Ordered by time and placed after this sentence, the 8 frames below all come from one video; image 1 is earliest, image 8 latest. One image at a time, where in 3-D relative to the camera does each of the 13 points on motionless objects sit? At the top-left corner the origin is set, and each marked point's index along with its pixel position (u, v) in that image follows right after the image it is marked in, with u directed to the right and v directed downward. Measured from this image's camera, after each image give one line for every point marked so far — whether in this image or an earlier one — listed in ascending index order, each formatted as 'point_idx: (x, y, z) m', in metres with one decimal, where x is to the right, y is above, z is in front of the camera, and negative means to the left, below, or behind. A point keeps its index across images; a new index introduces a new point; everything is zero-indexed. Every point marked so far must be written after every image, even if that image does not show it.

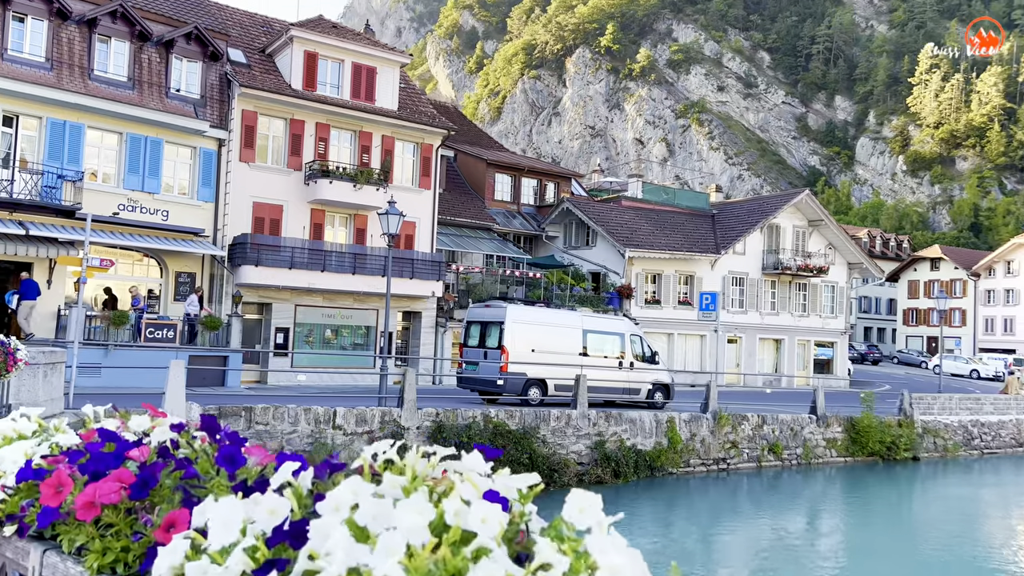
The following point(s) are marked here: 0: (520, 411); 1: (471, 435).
0: (+0.2, -2.8, +19.1) m
1: (-0.9, -3.2, +18.1) m
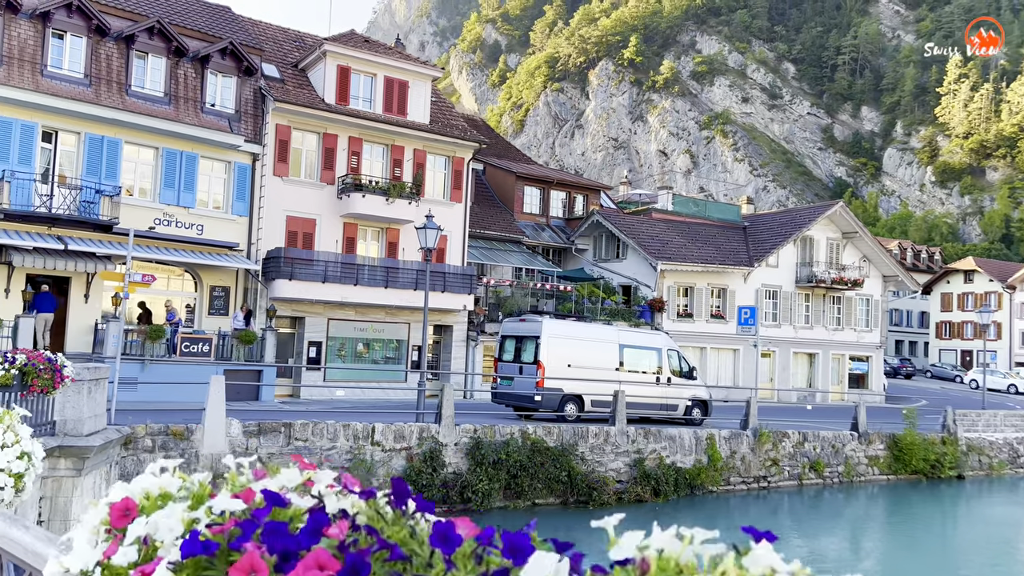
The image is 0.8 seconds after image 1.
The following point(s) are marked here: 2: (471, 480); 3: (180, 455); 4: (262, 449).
0: (+1.0, -3.2, +18.8) m
1: (-0.1, -3.5, +17.8) m
2: (-0.8, -4.0, +17.3) m
3: (-5.8, -2.9, +14.5) m
4: (-4.6, -3.0, +15.5) m
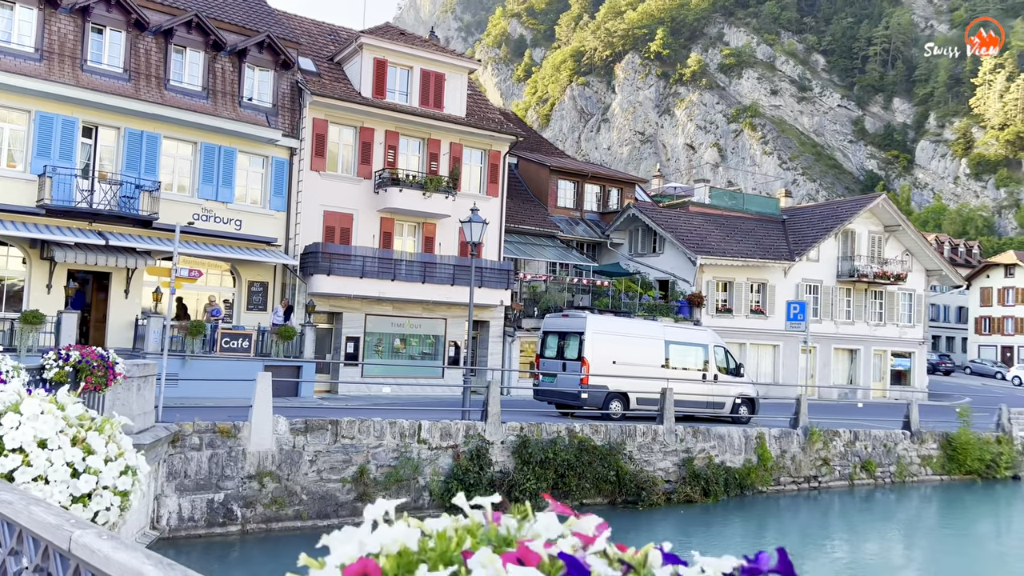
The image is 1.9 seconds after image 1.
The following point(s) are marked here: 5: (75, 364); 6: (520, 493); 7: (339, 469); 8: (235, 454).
0: (+2.1, -3.0, +18.4) m
1: (+0.9, -3.4, +17.4) m
2: (+0.1, -3.9, +16.9) m
3: (-4.9, -2.8, +14.2) m
4: (-3.7, -2.9, +15.2) m
5: (-5.2, -0.9, +9.8) m
6: (+0.2, -4.1, +16.8) m
7: (-3.2, -3.3, +15.4) m
8: (-4.8, -2.8, +14.3) m
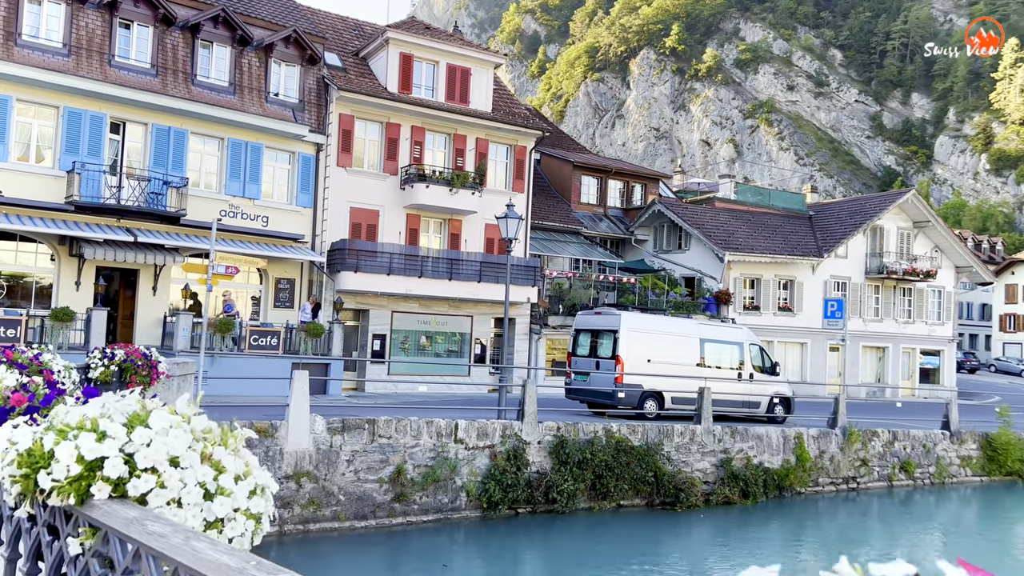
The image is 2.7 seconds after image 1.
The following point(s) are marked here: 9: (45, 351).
0: (+2.8, -3.0, +18.0) m
1: (+1.7, -3.4, +17.1) m
2: (+0.9, -3.8, +16.6) m
3: (-4.2, -2.8, +14.0) m
4: (-3.0, -2.8, +14.9) m
5: (-4.5, -0.9, +9.6) m
6: (+0.9, -4.1, +16.5) m
7: (-2.5, -3.3, +15.2) m
8: (-4.0, -2.8, +14.1) m
9: (-4.3, -0.6, +7.7) m
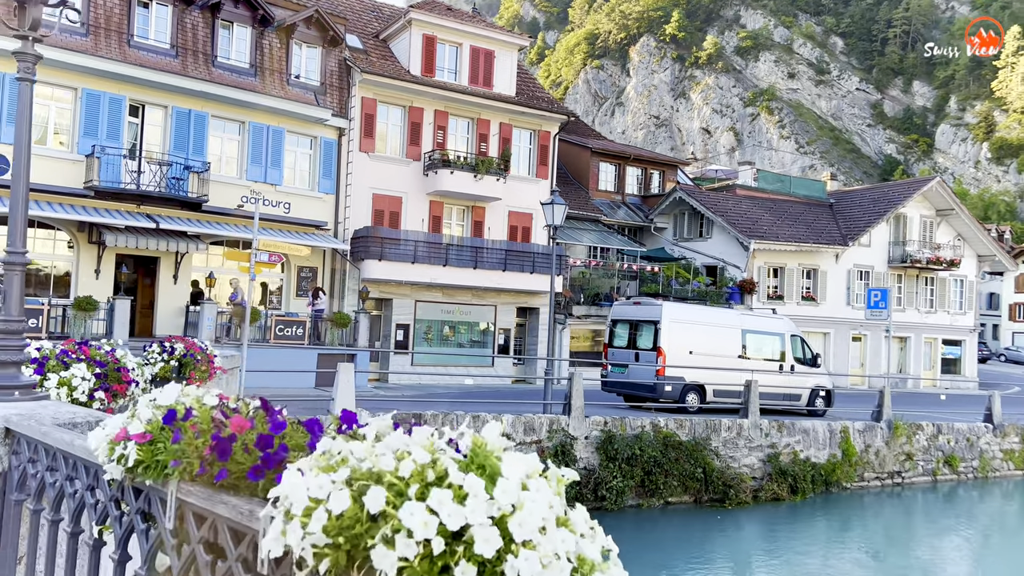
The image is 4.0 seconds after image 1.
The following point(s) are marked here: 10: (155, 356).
0: (+3.7, -2.8, +17.4) m
1: (+2.6, -3.2, +16.5) m
2: (+1.8, -3.6, +16.0) m
3: (-3.2, -2.6, +13.4) m
4: (-2.1, -2.7, +14.3) m
5: (-3.6, -0.8, +8.9) m
6: (+1.8, -3.9, +15.9) m
7: (-1.6, -3.1, +14.5) m
8: (-3.1, -2.6, +13.5) m
9: (-3.3, -0.5, +7.0) m
10: (-3.7, -0.7, +8.7) m
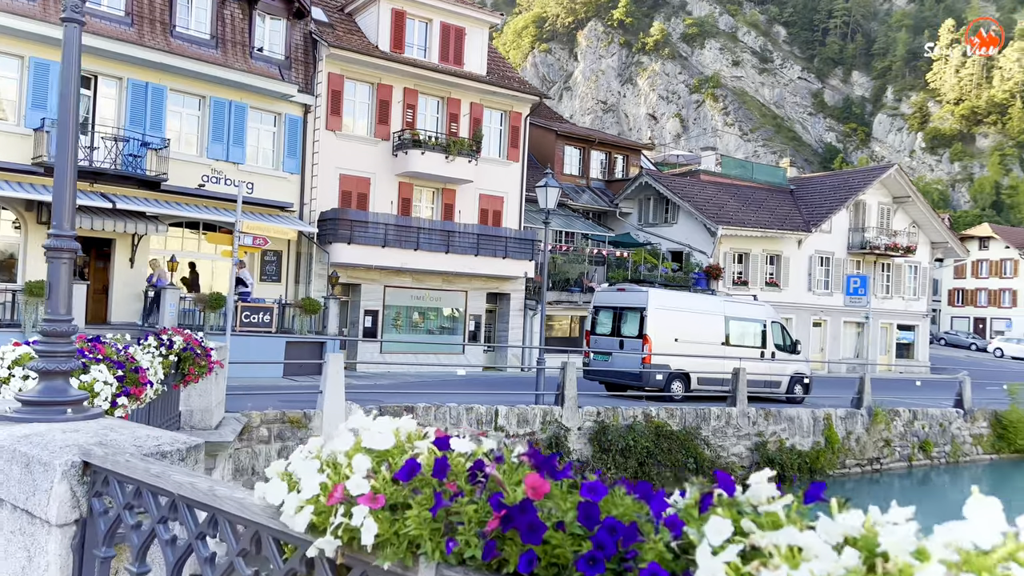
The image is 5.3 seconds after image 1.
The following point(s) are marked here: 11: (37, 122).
0: (+3.5, -2.5, +17.1) m
1: (+2.4, -2.9, +16.1) m
2: (+1.6, -3.4, +15.5) m
3: (-3.2, -2.4, +12.5) m
4: (-2.1, -2.4, +13.6) m
5: (-3.2, -0.6, +8.0) m
6: (+1.7, -3.6, +15.5) m
7: (-1.6, -2.9, +13.8) m
8: (-3.1, -2.4, +12.6) m
9: (-2.9, -0.4, +6.2) m
10: (-3.4, -0.6, +7.9) m
11: (-11.2, +3.9, +19.7) m
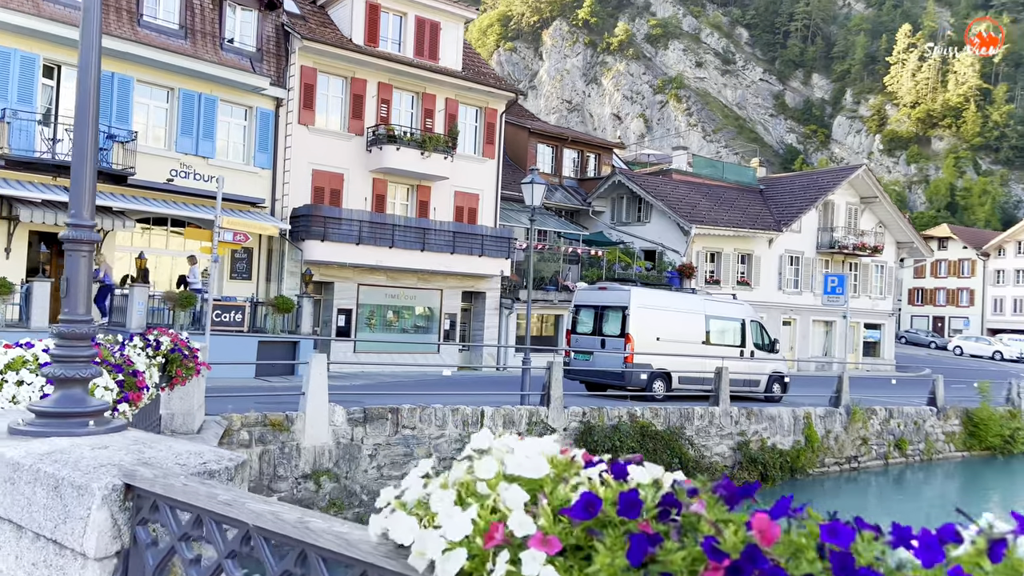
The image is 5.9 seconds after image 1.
0: (+3.1, -2.4, +16.9) m
1: (+2.1, -2.9, +15.9) m
2: (+1.3, -3.3, +15.3) m
3: (-3.4, -2.3, +12.1) m
4: (-2.3, -2.4, +13.2) m
5: (-3.2, -0.6, +7.6) m
6: (+1.4, -3.6, +15.2) m
7: (-1.8, -2.8, +13.5) m
8: (-3.3, -2.4, +12.2) m
9: (-2.7, -0.4, +5.8) m
10: (-3.3, -0.6, +7.4) m
11: (-11.6, +4.0, +18.8) m
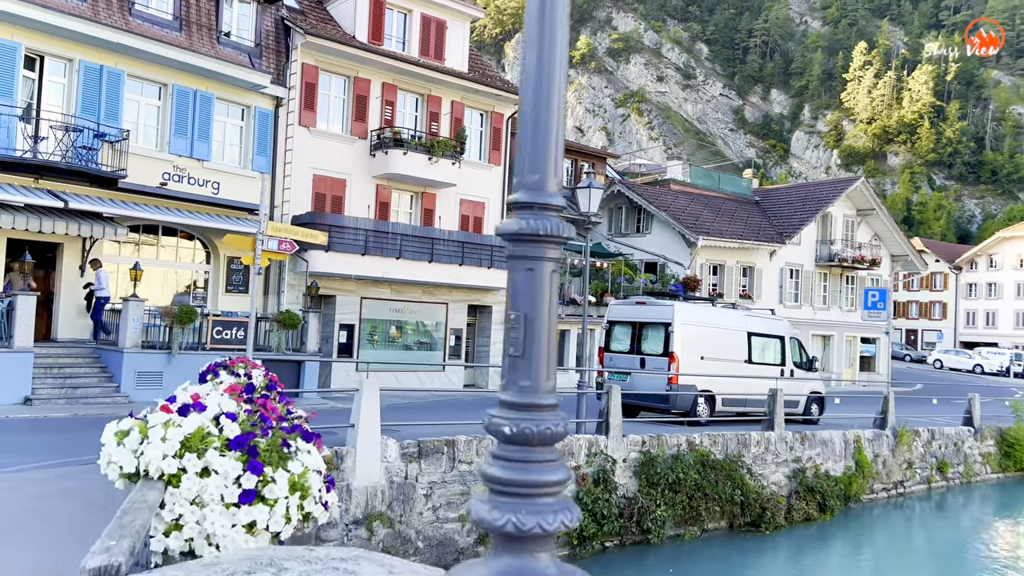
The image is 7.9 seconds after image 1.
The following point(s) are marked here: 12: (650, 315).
0: (+4.0, -2.7, +15.6) m
1: (+2.9, -3.1, +14.5) m
2: (+2.3, -3.6, +13.9) m
3: (-2.3, -2.6, +10.4) m
4: (-1.2, -2.6, +11.5) m
5: (-1.8, -0.7, +6.0) m
6: (+2.3, -3.8, +13.8) m
7: (-0.8, -3.1, +11.9) m
8: (-2.2, -2.6, +10.5) m
9: (-1.3, -0.5, +4.1) m
10: (-2.0, -0.7, +5.8) m
11: (-10.9, +3.7, +16.8) m
12: (+3.0, -0.6, +18.2) m
